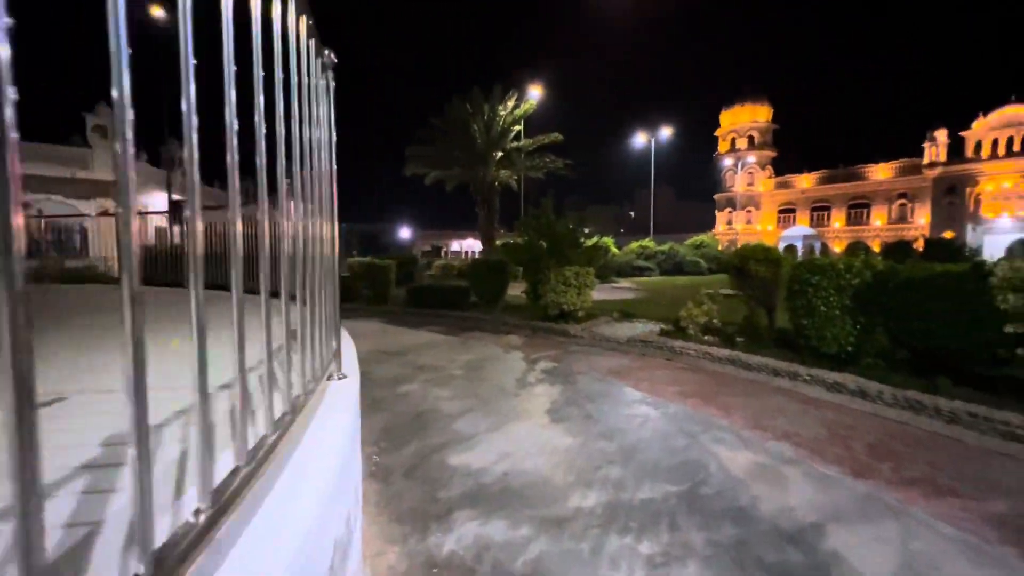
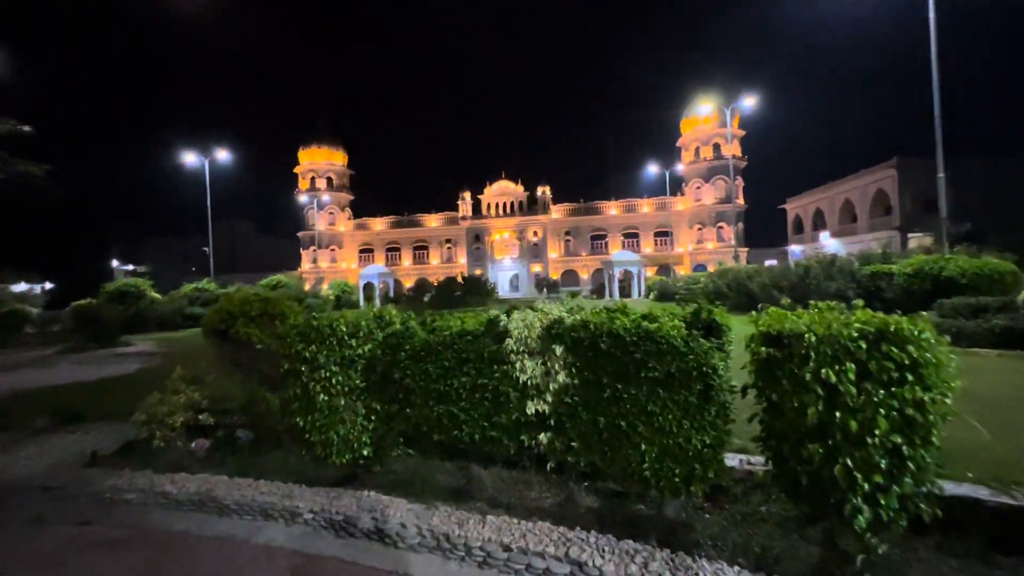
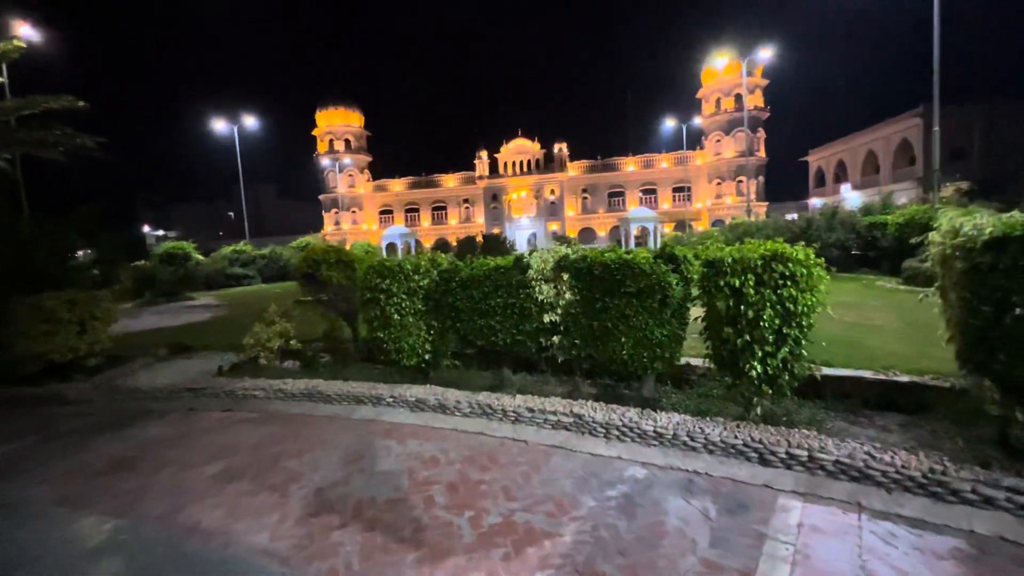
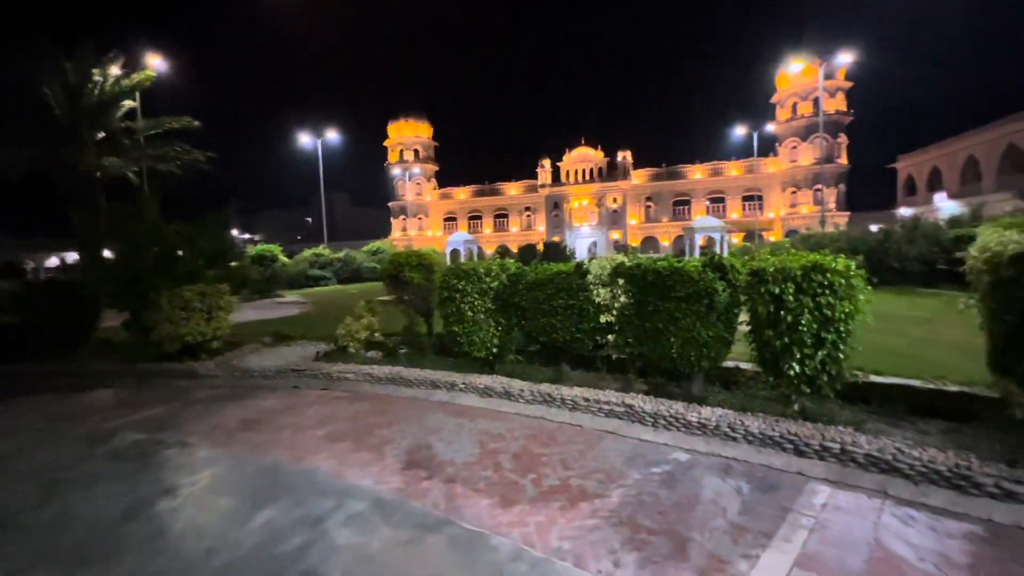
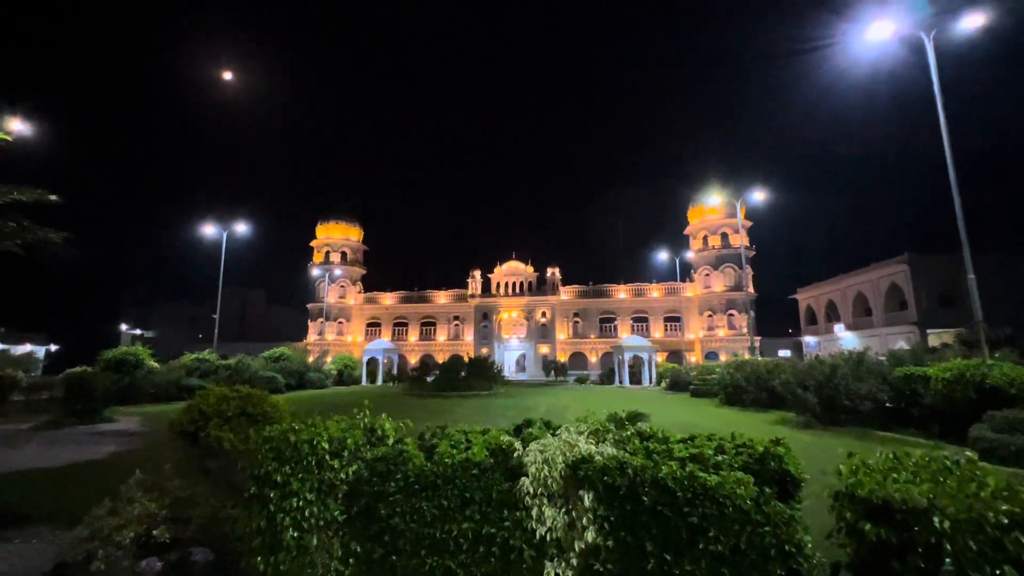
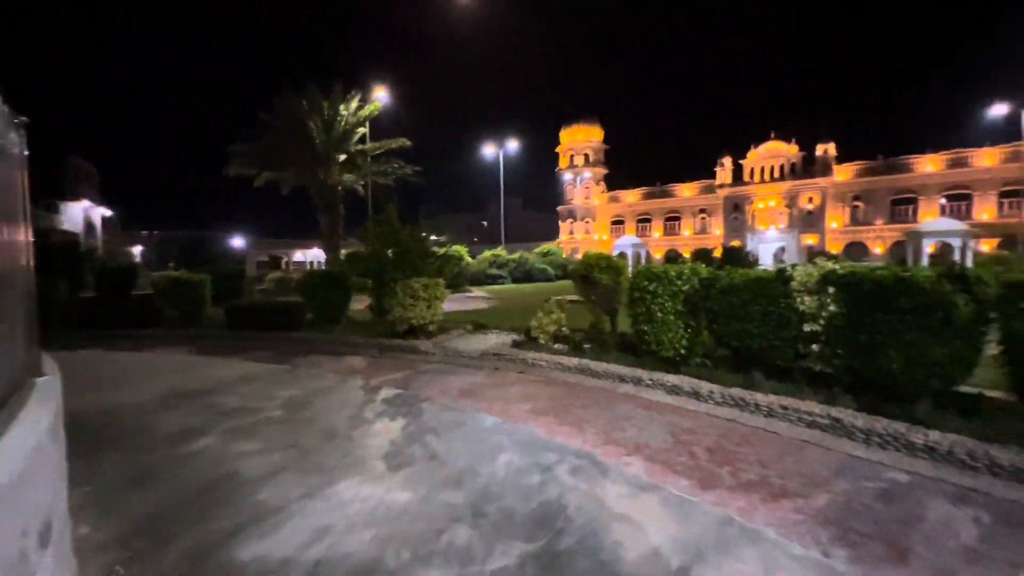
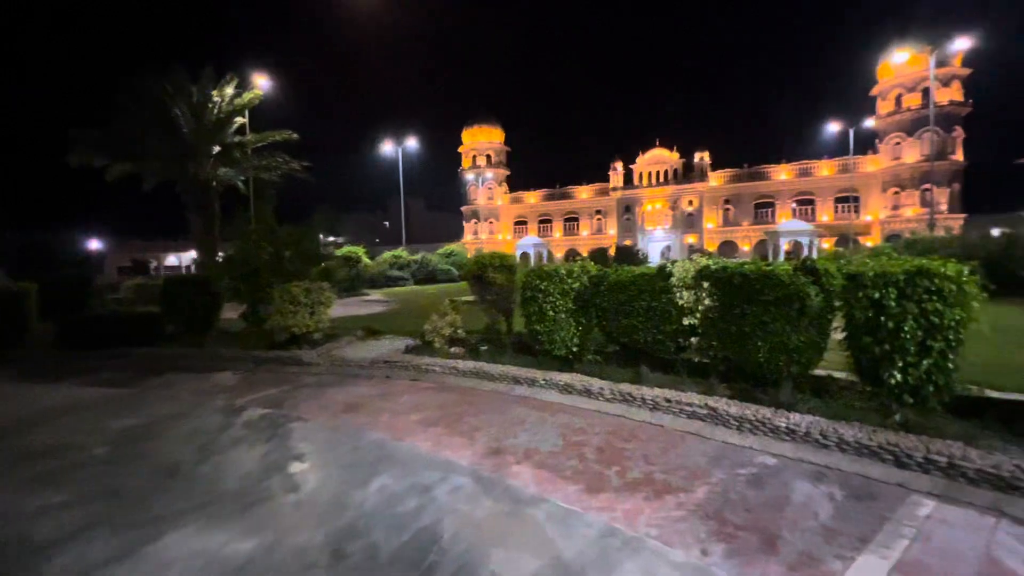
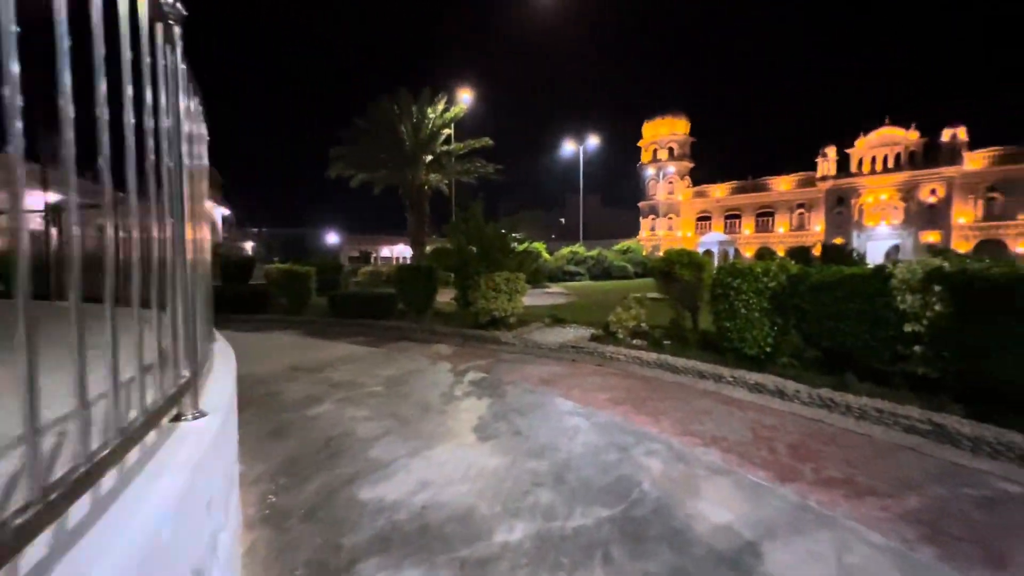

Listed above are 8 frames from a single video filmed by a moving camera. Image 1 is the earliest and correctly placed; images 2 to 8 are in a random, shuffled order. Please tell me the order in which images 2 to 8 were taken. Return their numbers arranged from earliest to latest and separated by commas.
8, 6, 7, 4, 3, 2, 5
